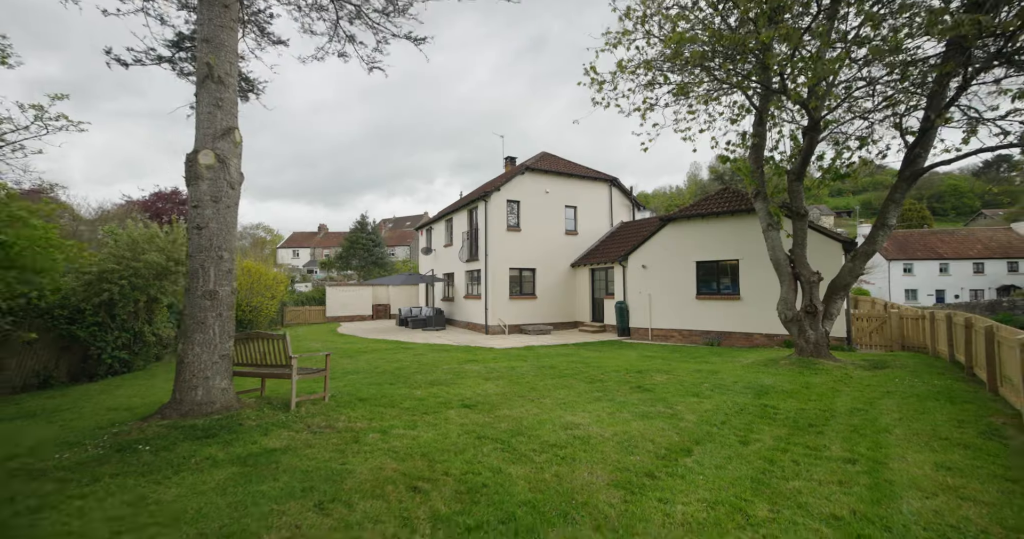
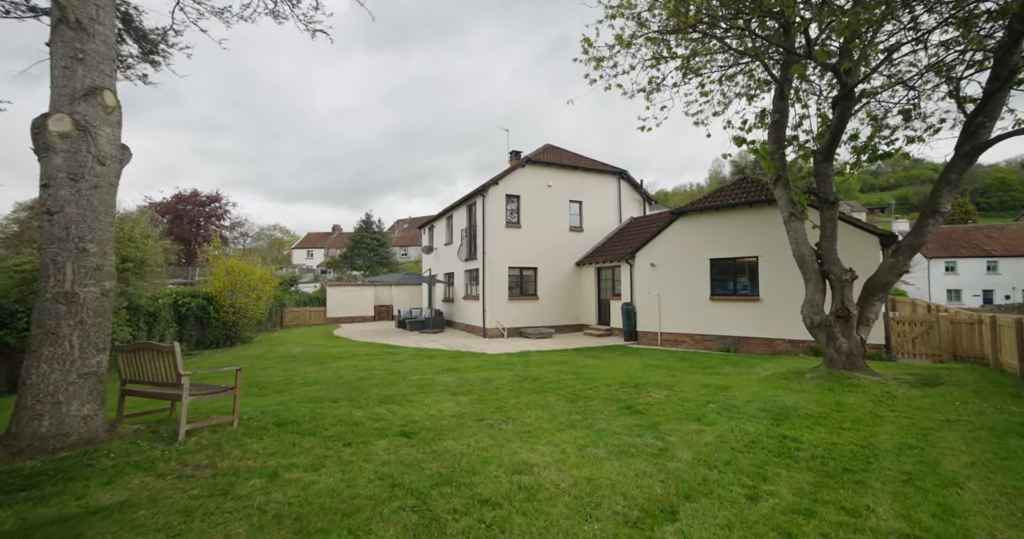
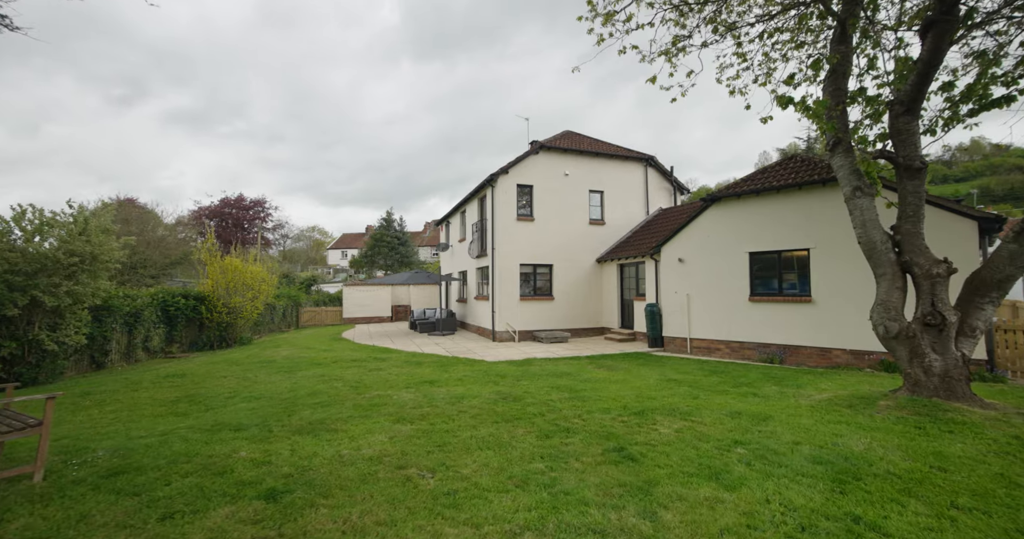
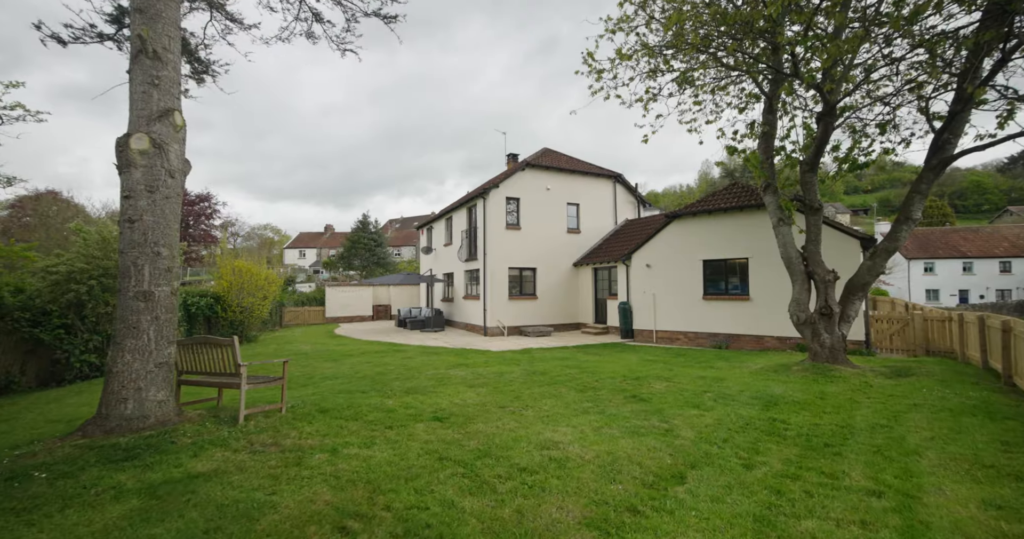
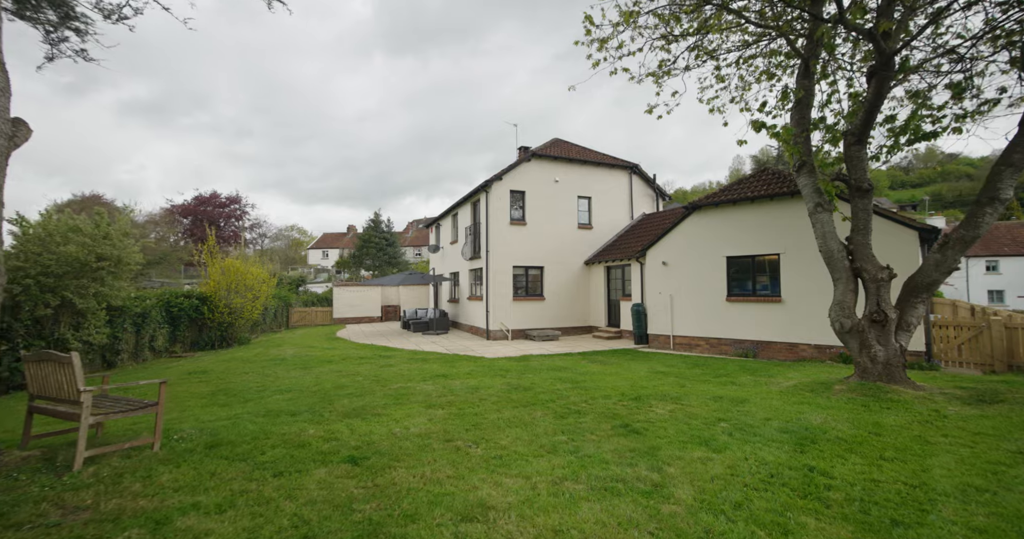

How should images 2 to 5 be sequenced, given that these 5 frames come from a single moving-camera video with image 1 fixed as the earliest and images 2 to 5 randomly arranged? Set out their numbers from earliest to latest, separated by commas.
4, 2, 5, 3
